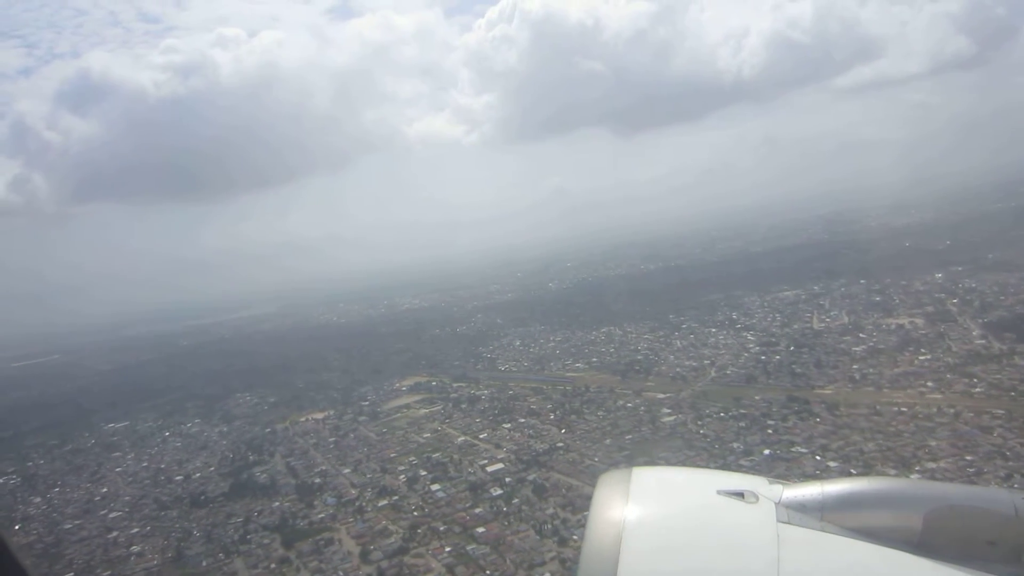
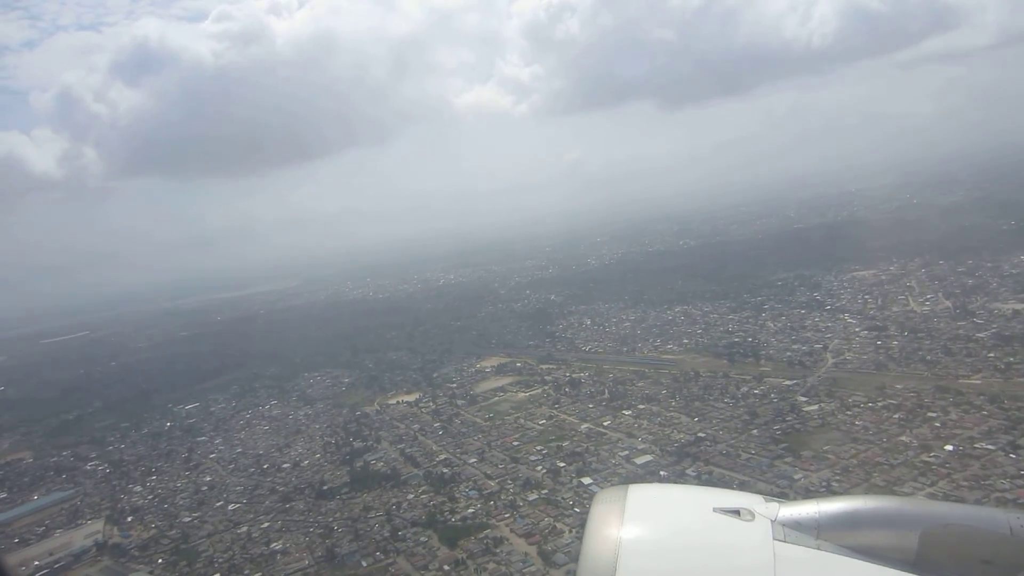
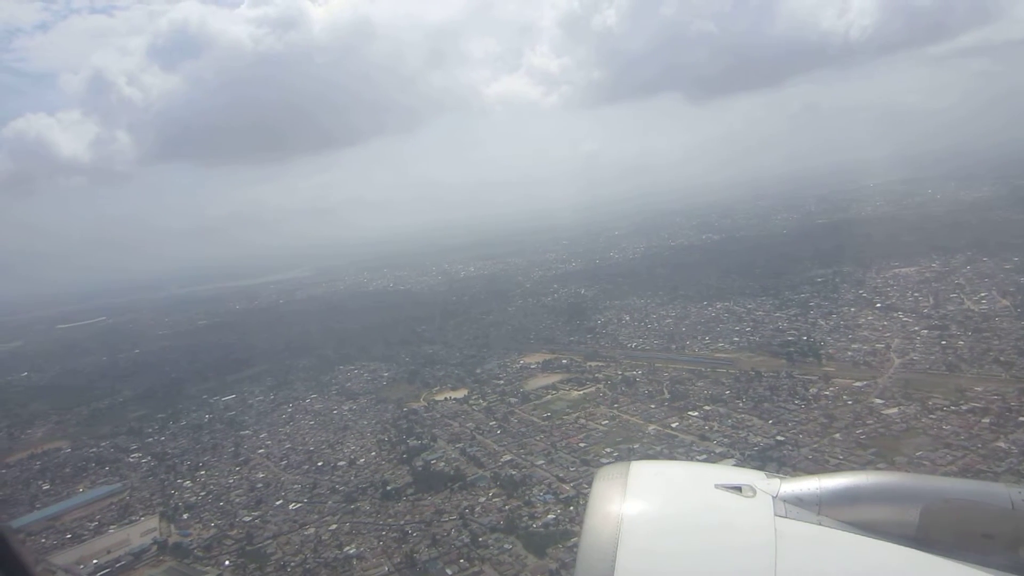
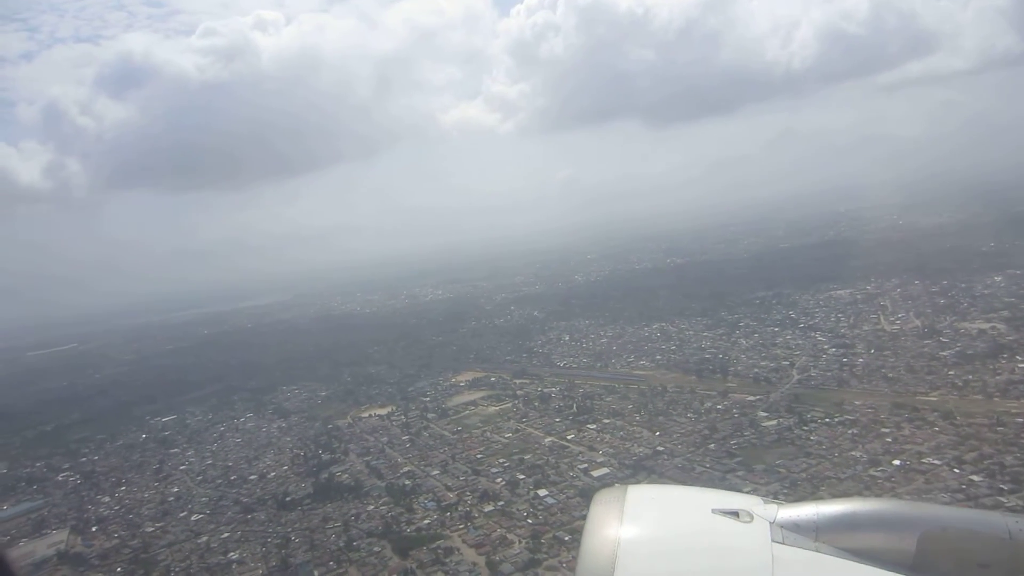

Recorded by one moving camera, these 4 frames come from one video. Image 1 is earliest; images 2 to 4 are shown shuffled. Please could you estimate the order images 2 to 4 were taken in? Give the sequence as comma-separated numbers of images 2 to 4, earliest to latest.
4, 2, 3
